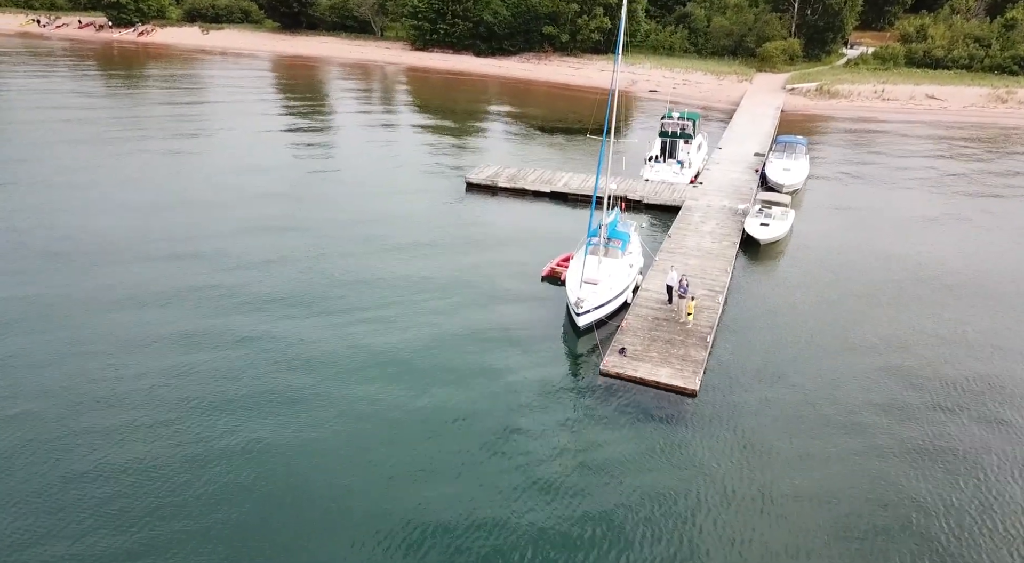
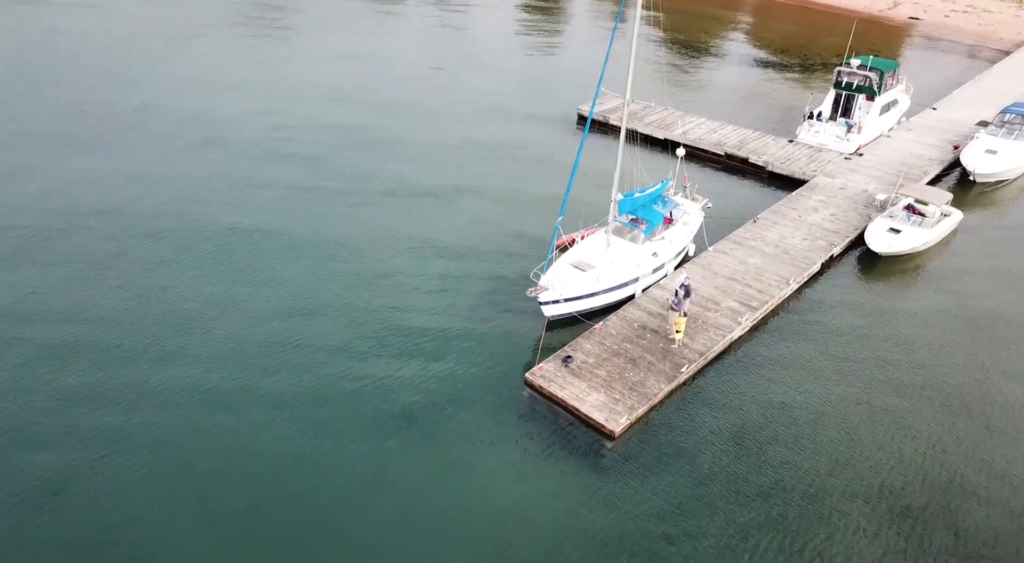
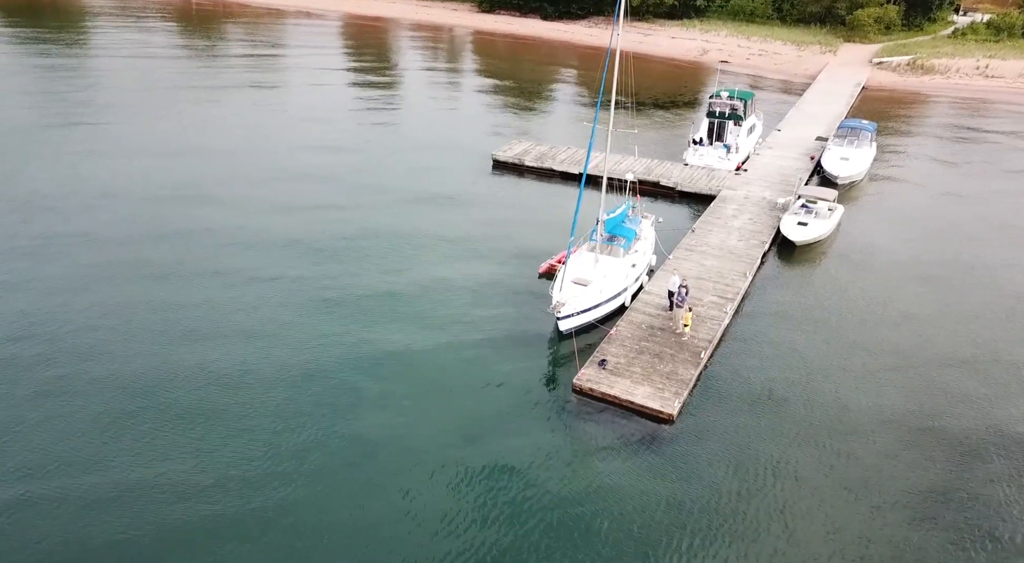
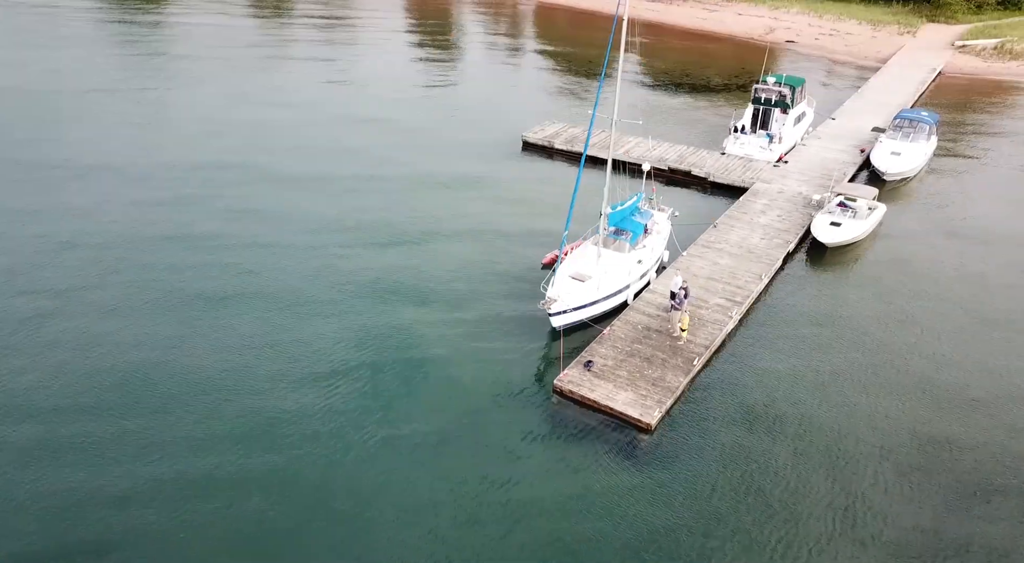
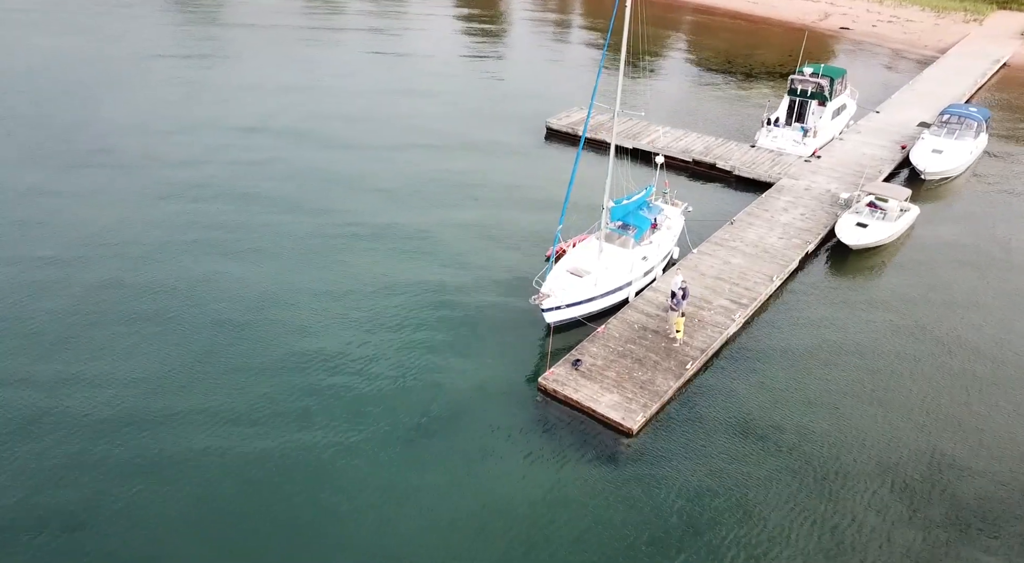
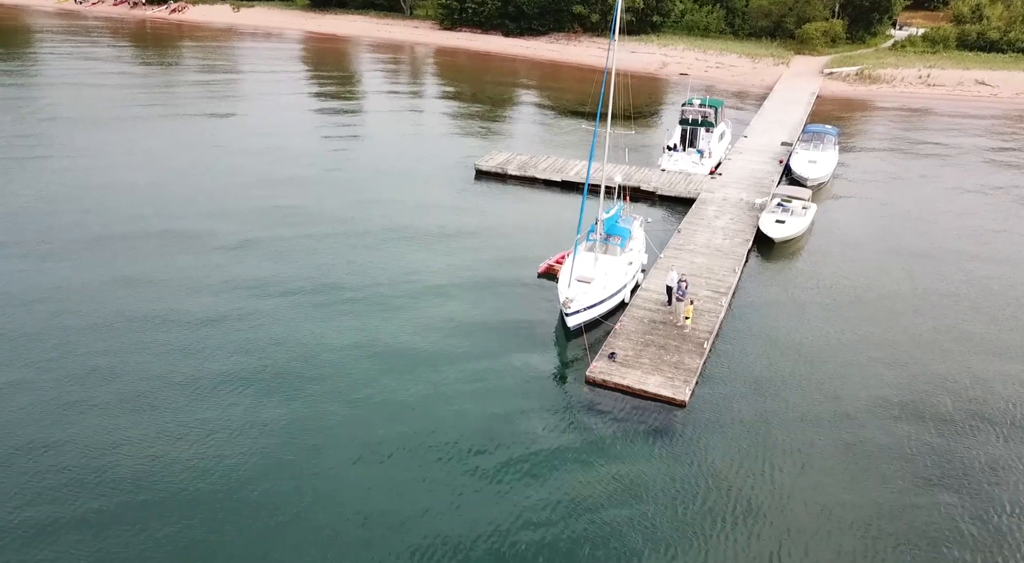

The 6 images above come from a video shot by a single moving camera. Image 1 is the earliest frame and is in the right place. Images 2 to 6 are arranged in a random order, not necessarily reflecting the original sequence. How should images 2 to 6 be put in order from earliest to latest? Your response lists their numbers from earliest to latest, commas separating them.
6, 3, 4, 5, 2
